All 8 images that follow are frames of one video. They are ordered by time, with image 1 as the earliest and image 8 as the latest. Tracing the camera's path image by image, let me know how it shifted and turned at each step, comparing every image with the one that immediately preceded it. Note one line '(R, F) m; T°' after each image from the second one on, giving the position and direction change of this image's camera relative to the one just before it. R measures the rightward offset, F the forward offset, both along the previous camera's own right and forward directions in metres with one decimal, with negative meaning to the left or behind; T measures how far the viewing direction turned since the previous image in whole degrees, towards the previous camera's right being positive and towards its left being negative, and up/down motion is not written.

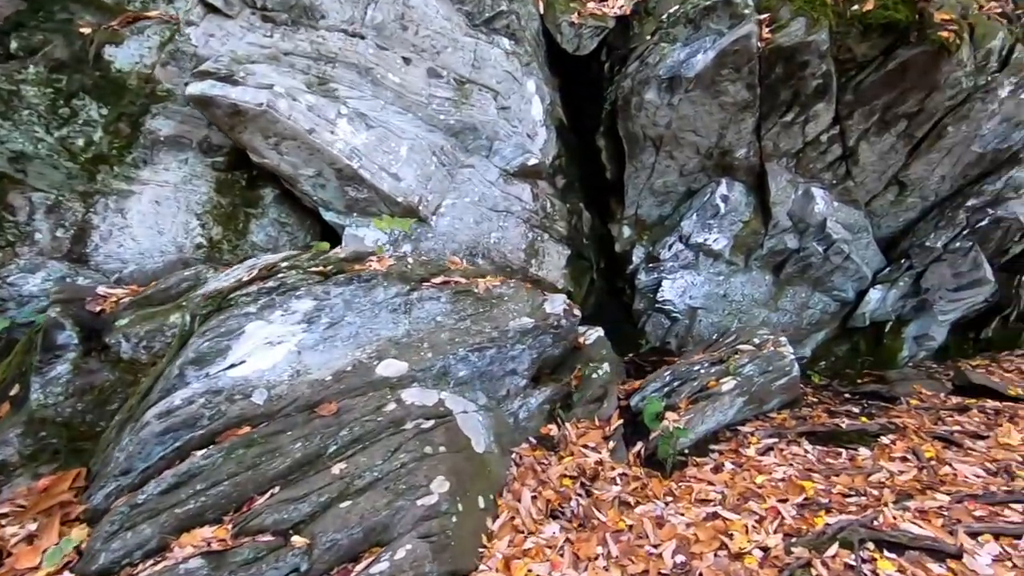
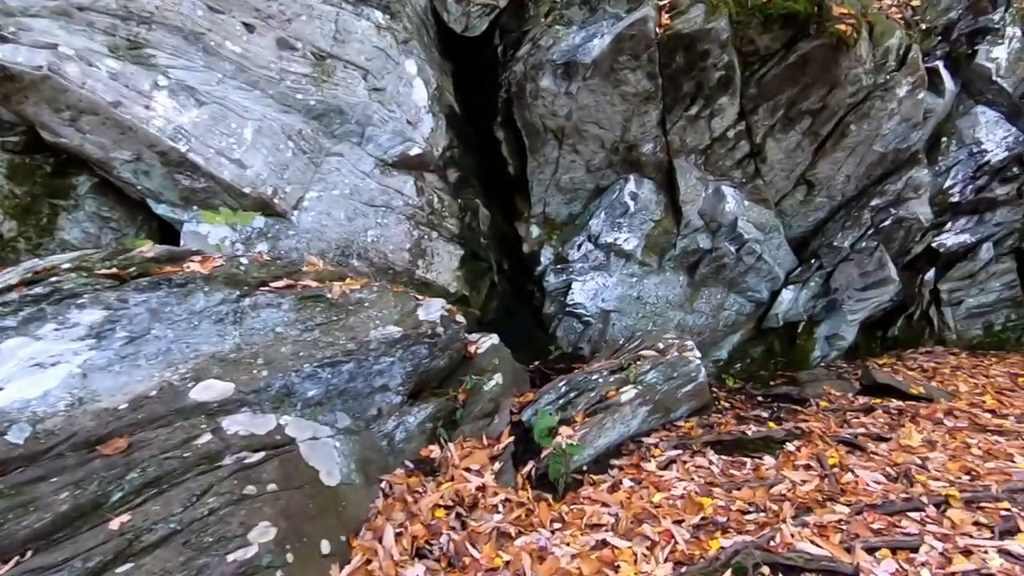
(+0.8, +0.7) m; +6°
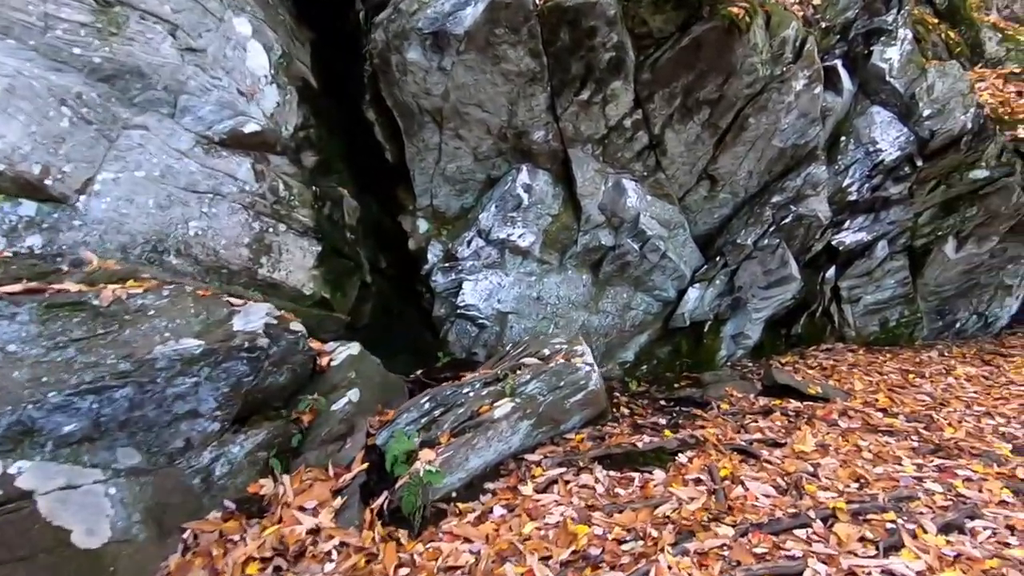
(+0.9, +0.8) m; +6°
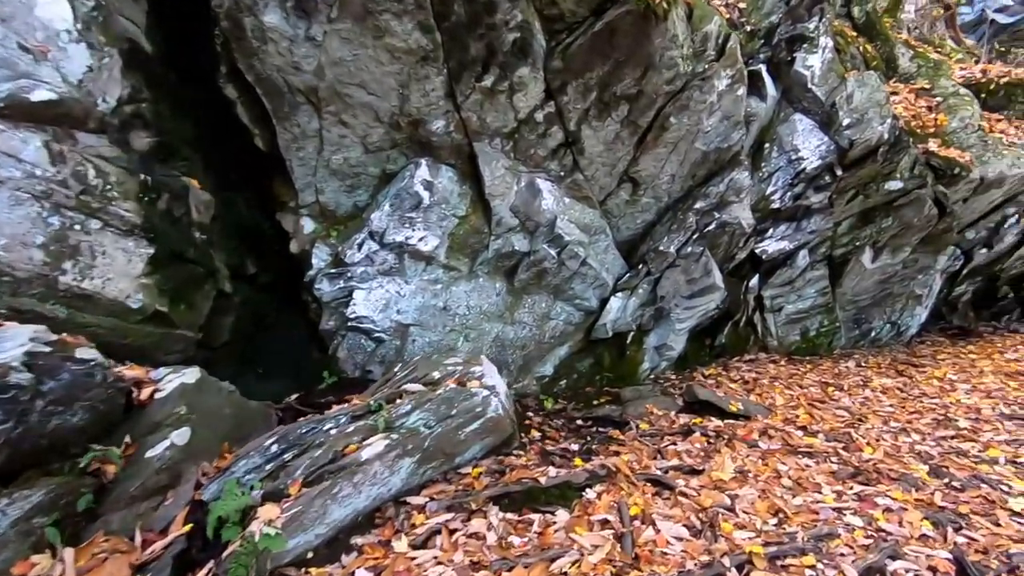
(+0.6, +0.9) m; +6°
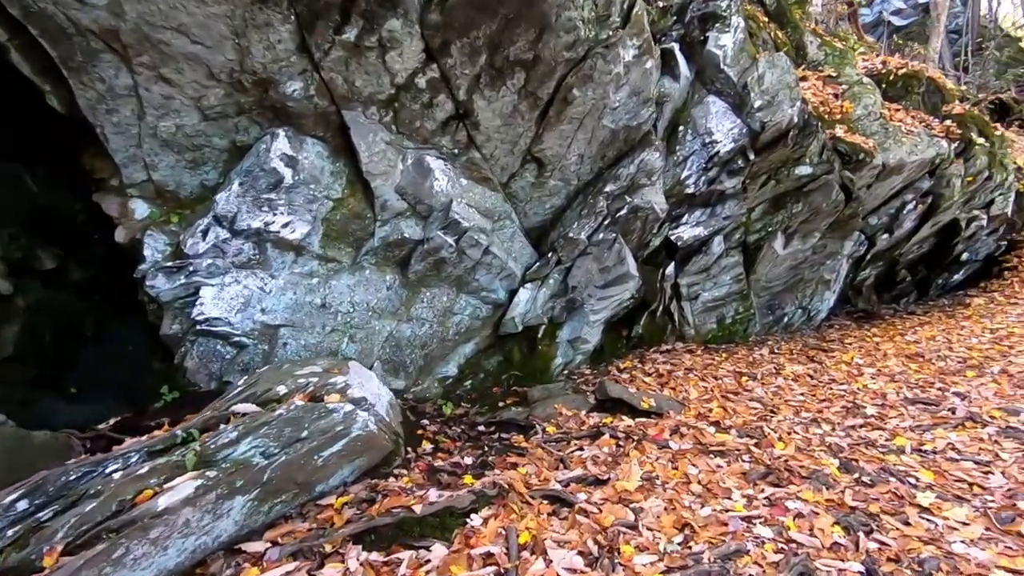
(+0.6, +0.9) m; +7°
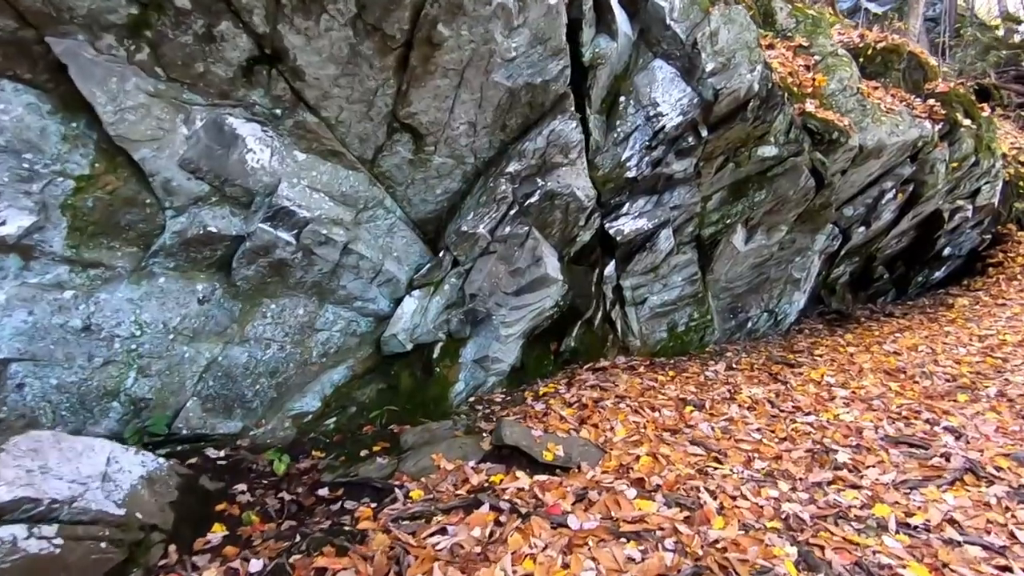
(+1.3, +2.0) m; +2°
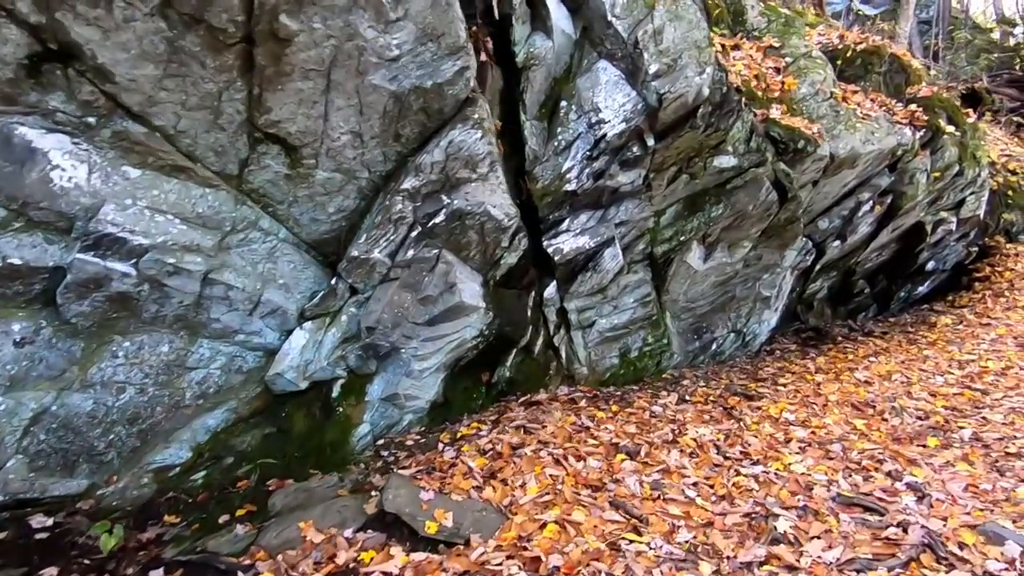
(+1.1, +0.9) m; 0°
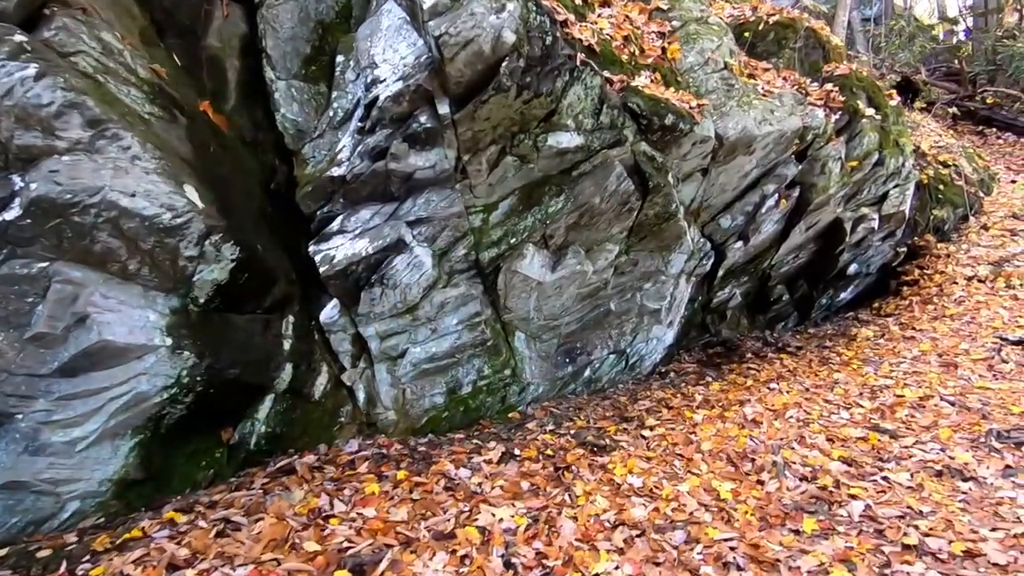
(+2.5, +2.2) m; +3°
